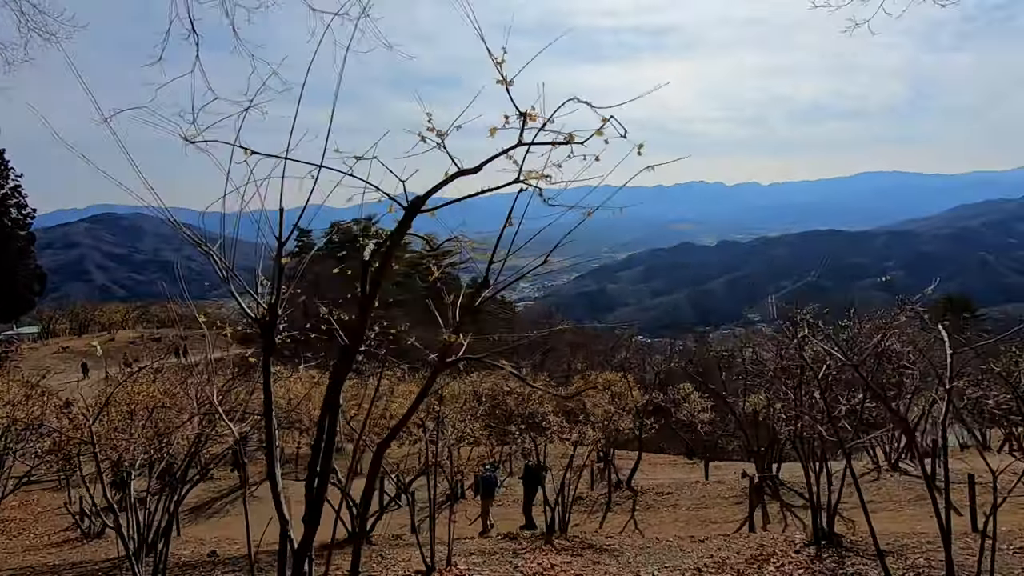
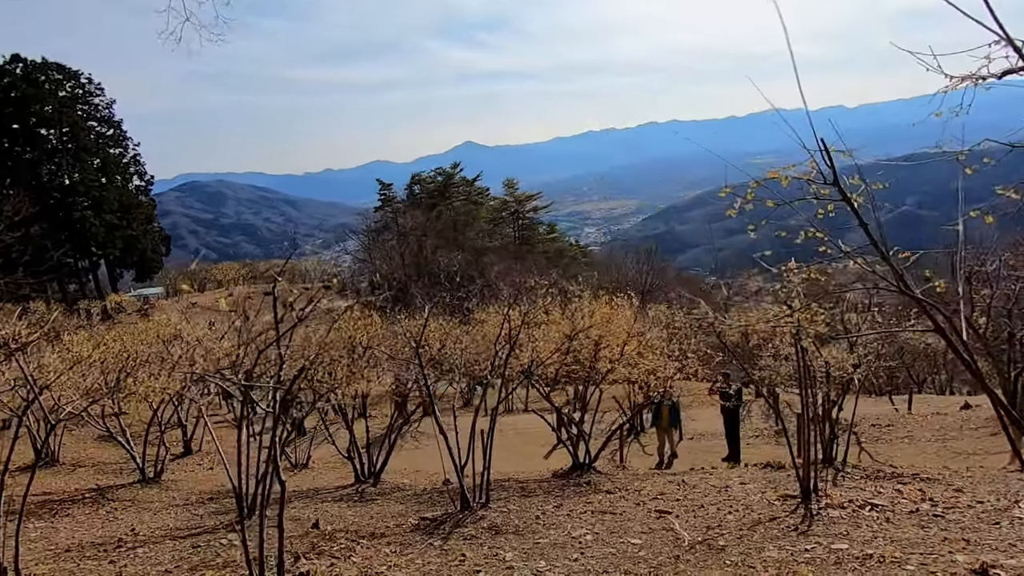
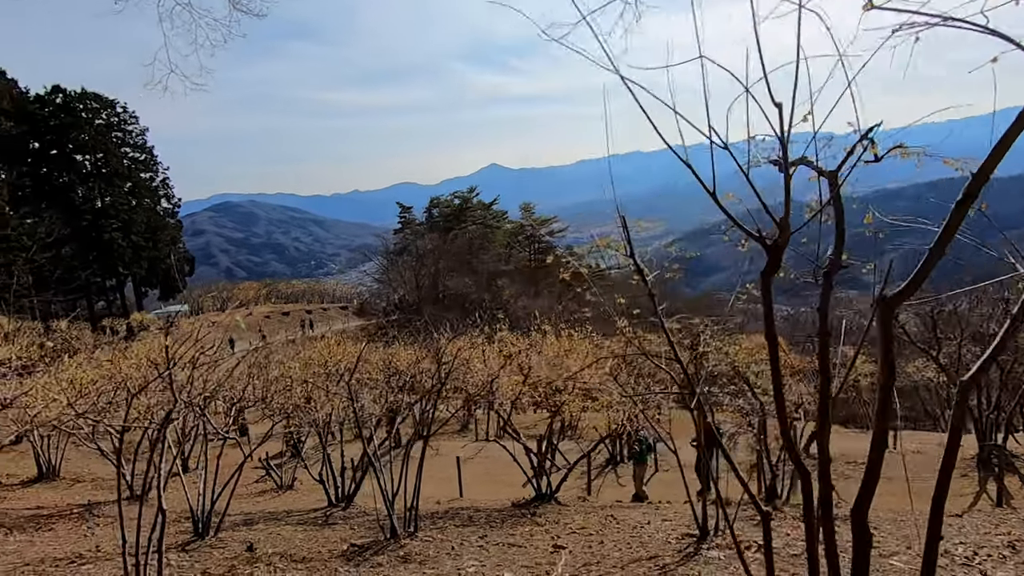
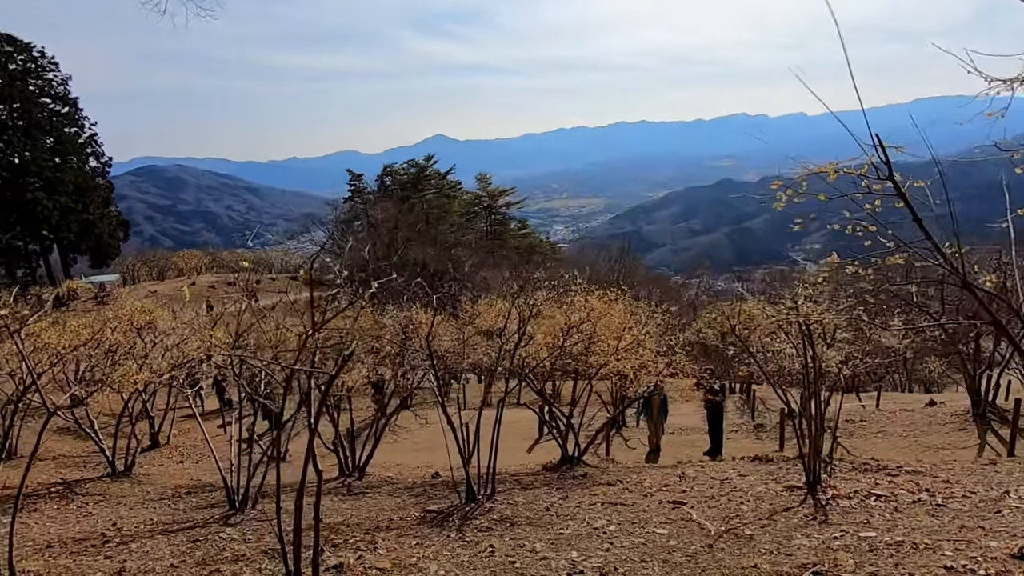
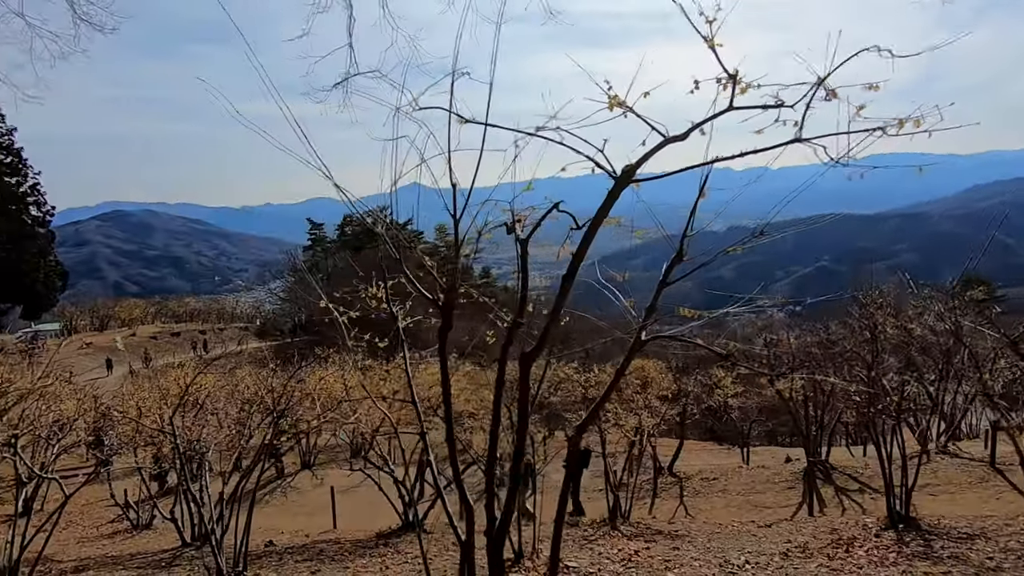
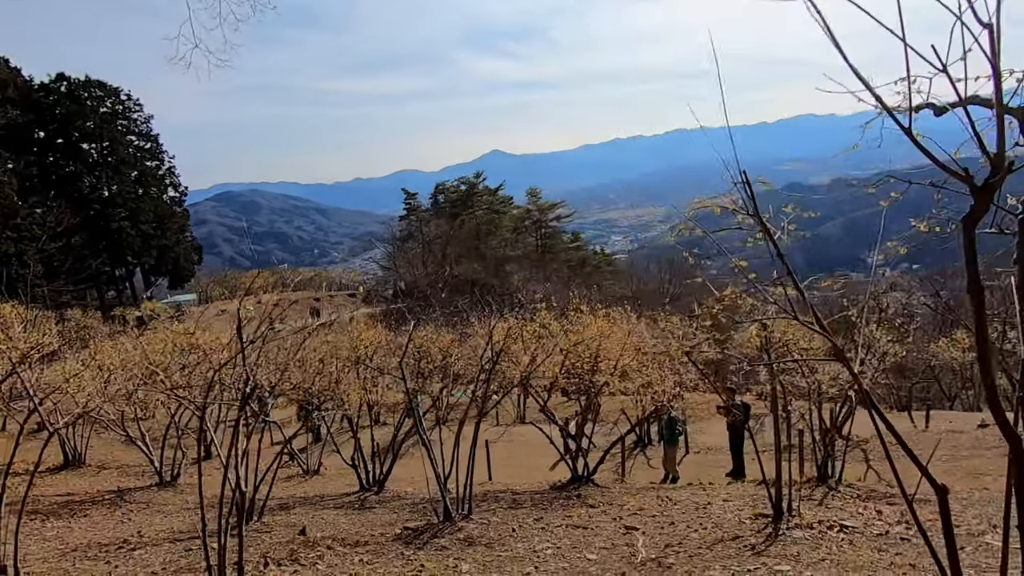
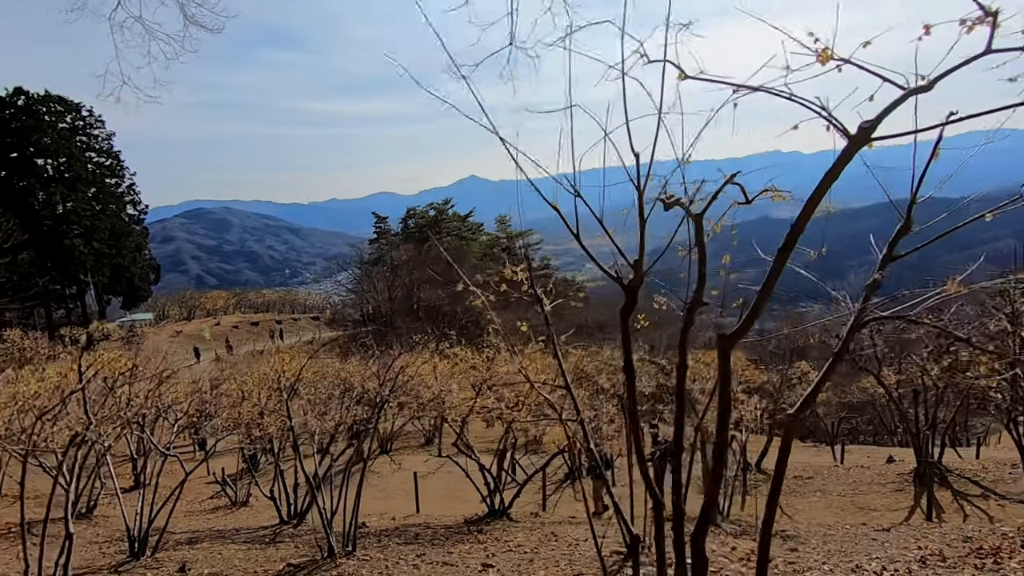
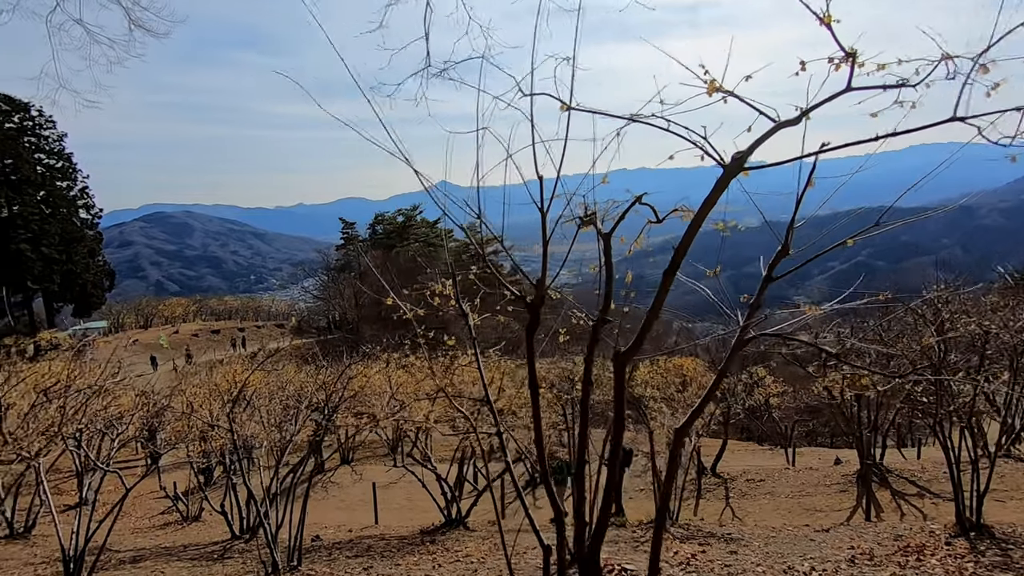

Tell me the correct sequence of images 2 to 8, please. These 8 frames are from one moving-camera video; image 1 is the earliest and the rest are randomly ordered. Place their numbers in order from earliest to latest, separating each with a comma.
5, 8, 7, 3, 6, 2, 4
